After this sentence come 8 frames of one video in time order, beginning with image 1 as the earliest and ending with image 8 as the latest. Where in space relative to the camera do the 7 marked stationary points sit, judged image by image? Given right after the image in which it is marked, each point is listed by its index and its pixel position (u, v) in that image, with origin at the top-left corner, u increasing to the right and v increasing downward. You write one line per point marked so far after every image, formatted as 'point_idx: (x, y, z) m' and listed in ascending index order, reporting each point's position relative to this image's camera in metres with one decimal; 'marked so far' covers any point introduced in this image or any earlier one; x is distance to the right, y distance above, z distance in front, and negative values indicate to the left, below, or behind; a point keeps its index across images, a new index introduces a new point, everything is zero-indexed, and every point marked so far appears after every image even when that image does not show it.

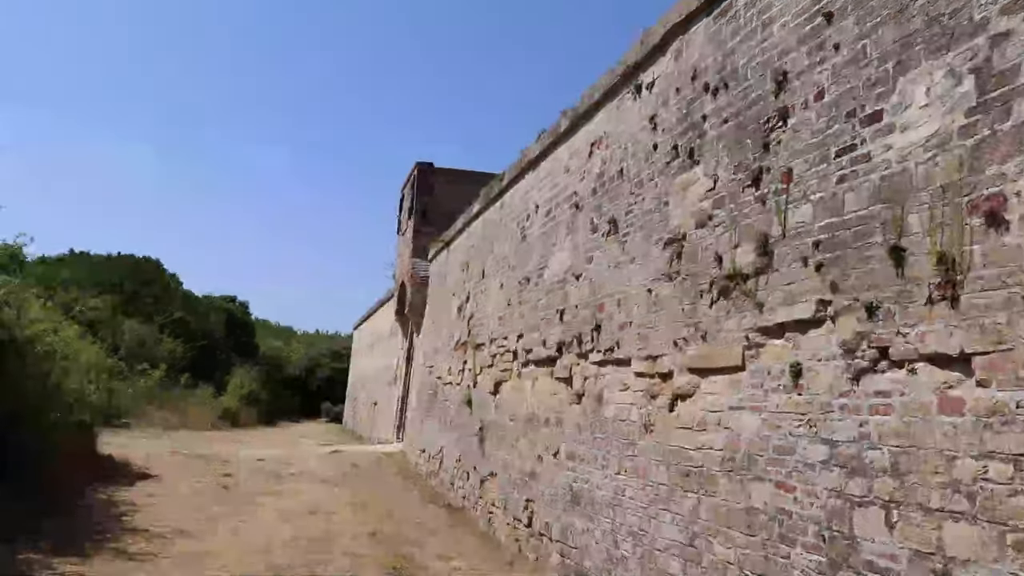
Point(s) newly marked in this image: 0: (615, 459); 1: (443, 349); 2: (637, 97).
0: (+0.6, -1.0, +6.1) m
1: (-0.8, -0.7, +12.5) m
2: (+0.8, +1.2, +6.7) m
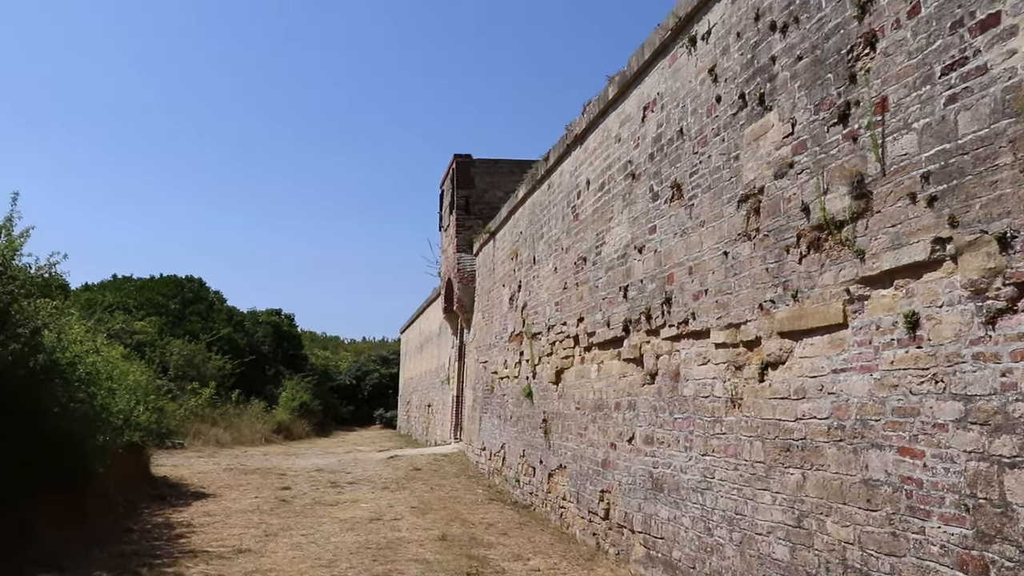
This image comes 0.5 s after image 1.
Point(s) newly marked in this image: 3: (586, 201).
0: (+1.0, -0.8, +5.6) m
1: (-0.2, -0.6, +12.1) m
2: (+1.1, +1.4, +6.2) m
3: (+0.6, +0.7, +8.4) m
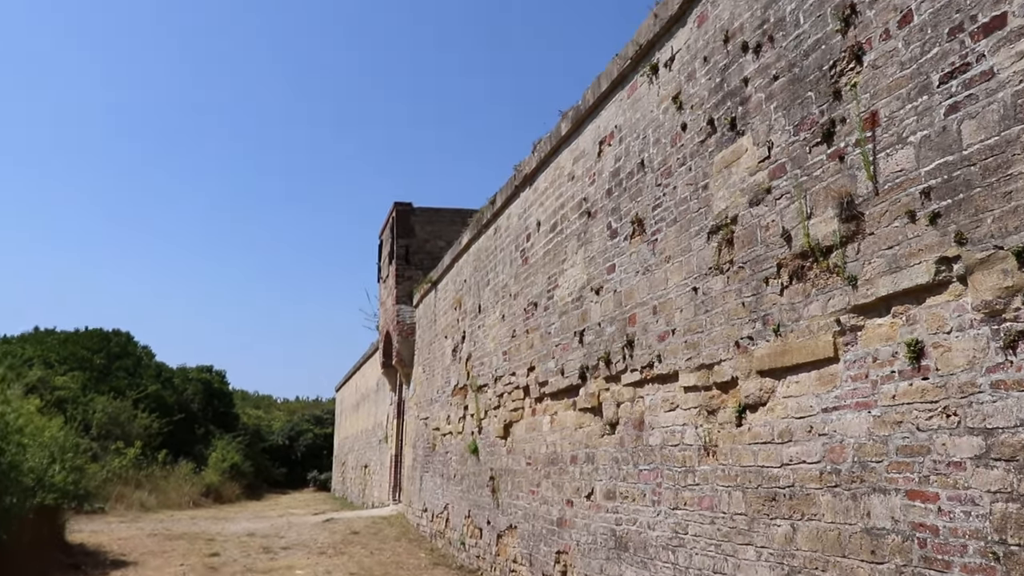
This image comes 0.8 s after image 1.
0: (+0.8, -1.0, +5.2) m
1: (-0.8, -1.2, +11.6) m
2: (+0.8, +1.2, +5.9) m
3: (+0.2, +0.3, +8.1) m
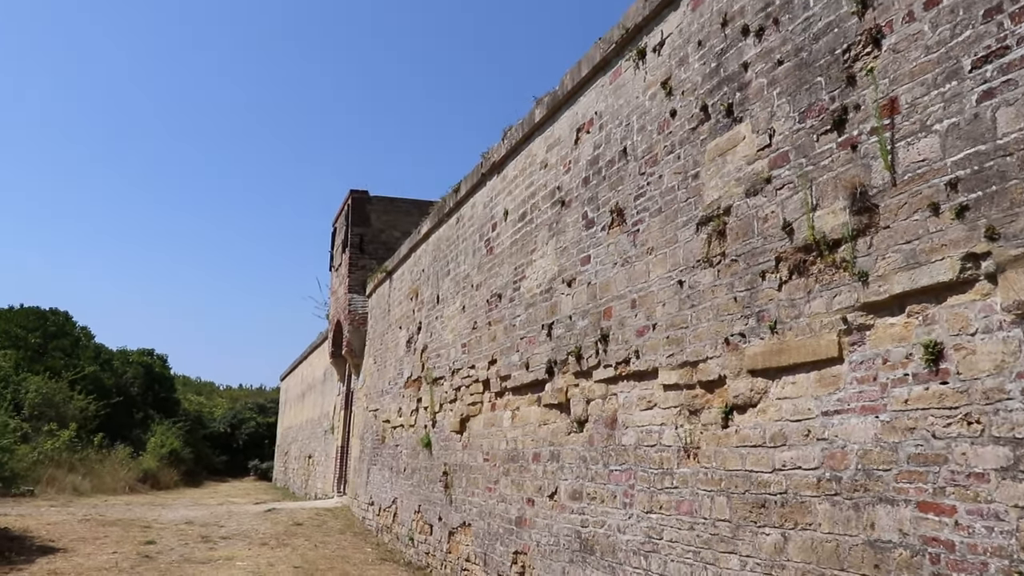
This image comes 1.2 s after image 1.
0: (+0.6, -1.0, +4.9) m
1: (-1.3, -1.1, +11.2) m
2: (+0.7, +1.2, +5.7) m
3: (-0.1, +0.4, +7.8) m
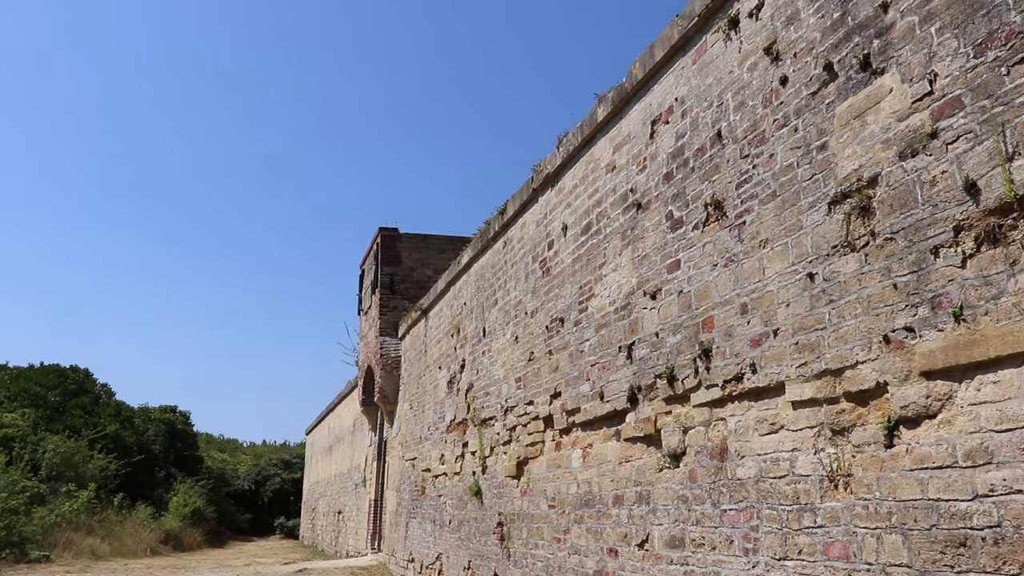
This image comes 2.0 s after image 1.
0: (+1.0, -1.0, +4.0) m
1: (-0.8, -1.5, +10.3) m
2: (+1.0, +1.2, +4.9) m
3: (+0.3, +0.2, +6.9) m
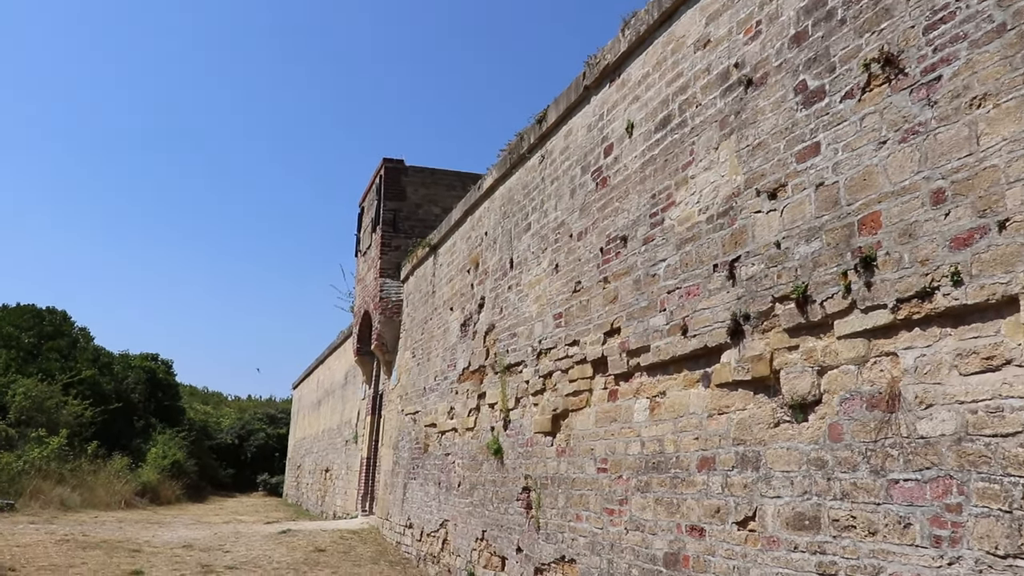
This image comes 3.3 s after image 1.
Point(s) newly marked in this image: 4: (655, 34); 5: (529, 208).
0: (+1.3, -0.6, +2.7) m
1: (-0.7, -0.8, +9.0) m
2: (+1.4, +1.6, +3.5) m
3: (+0.6, +0.7, +5.6) m
4: (+0.8, +1.3, +5.5) m
5: (+0.1, +0.5, +7.0) m
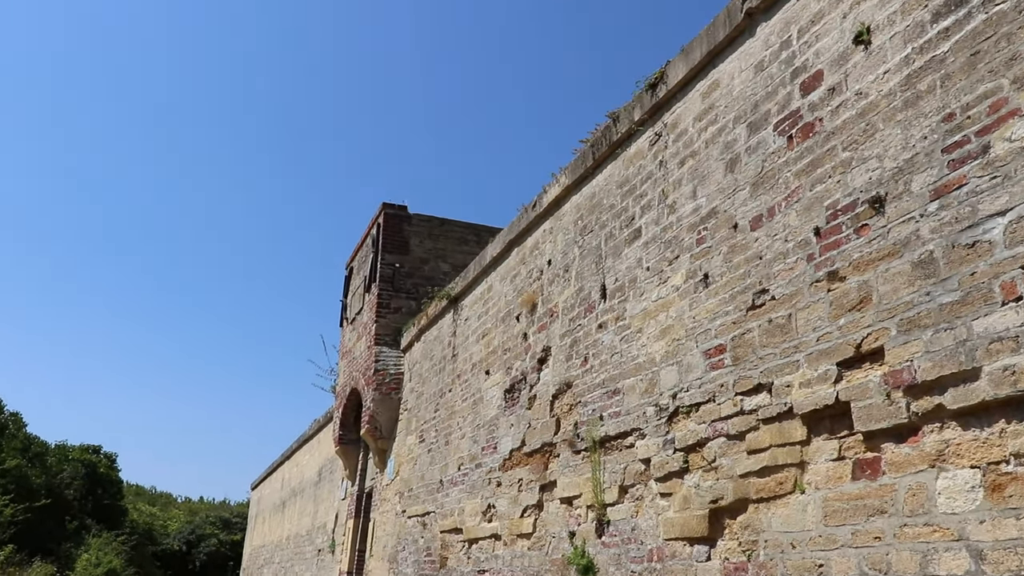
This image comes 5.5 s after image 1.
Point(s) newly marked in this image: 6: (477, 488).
0: (+1.9, -0.3, +0.5) m
1: (-0.3, -1.2, +6.7) m
2: (+2.0, +1.8, +1.6) m
3: (+1.1, +0.7, +3.5) m
4: (+1.3, +1.3, +3.4) m
5: (+0.6, +0.4, +4.9) m
6: (-0.2, -1.2, +6.3) m
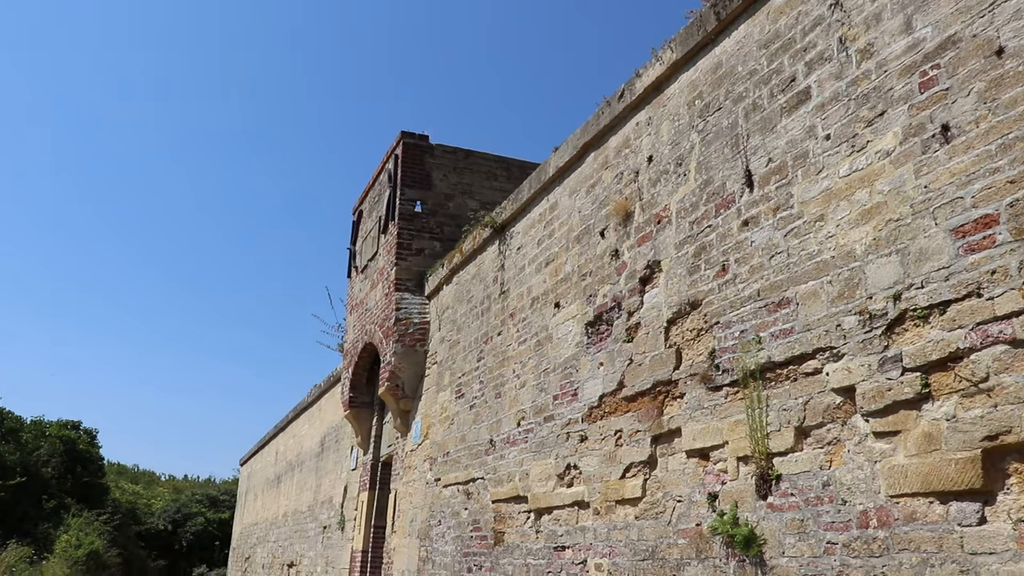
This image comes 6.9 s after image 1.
0: (+2.4, 0.0, -0.6) m
1: (+0.1, -0.8, +5.5) m
2: (+2.5, +2.1, +0.4) m
3: (+1.6, +1.1, +2.3) m
4: (+1.8, +1.7, +2.3) m
5: (+1.0, +0.8, +3.7) m
6: (+0.2, -0.8, +5.1) m
